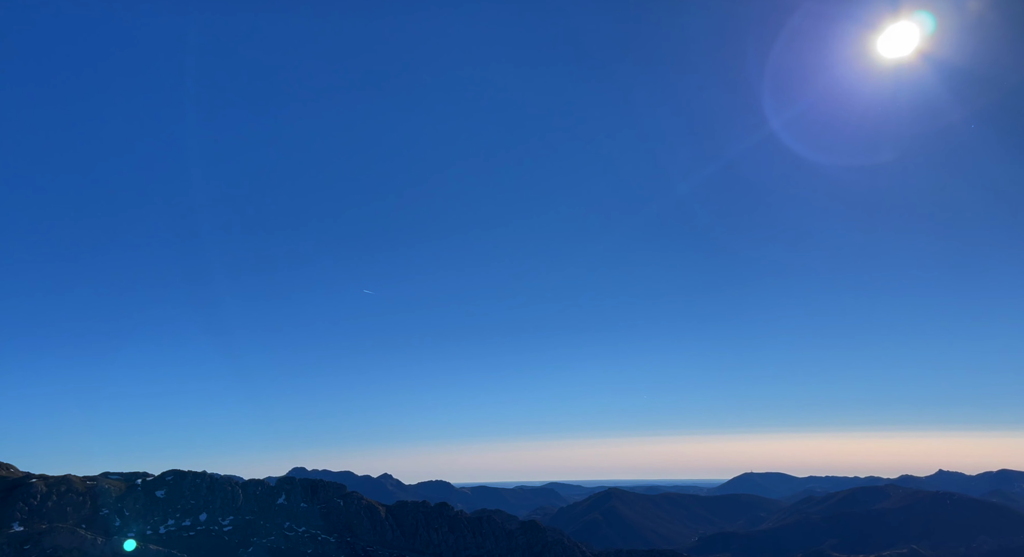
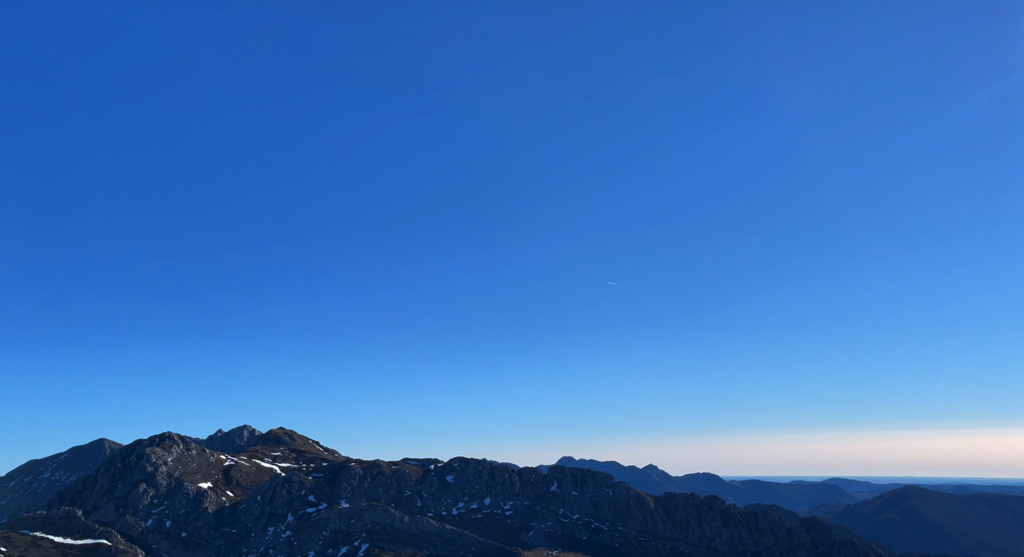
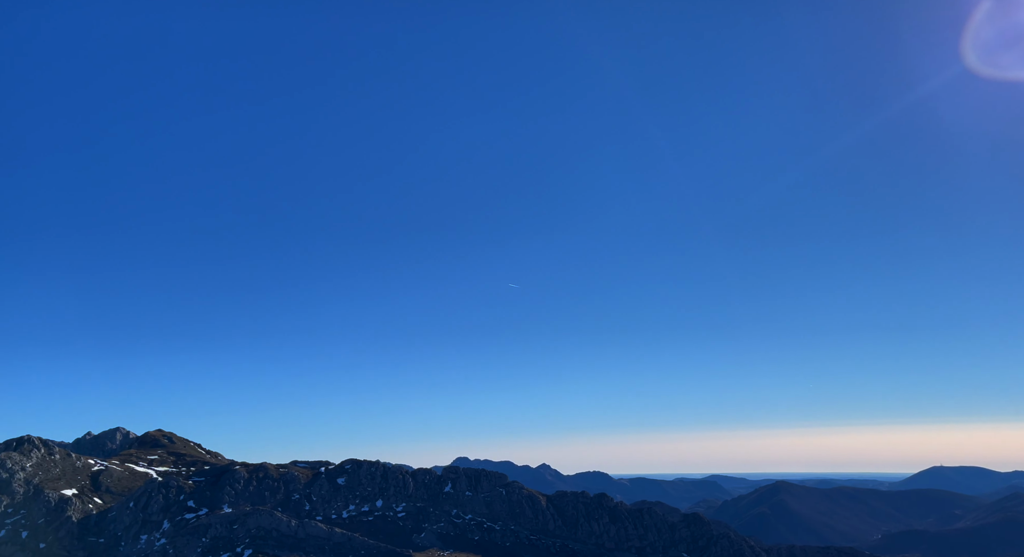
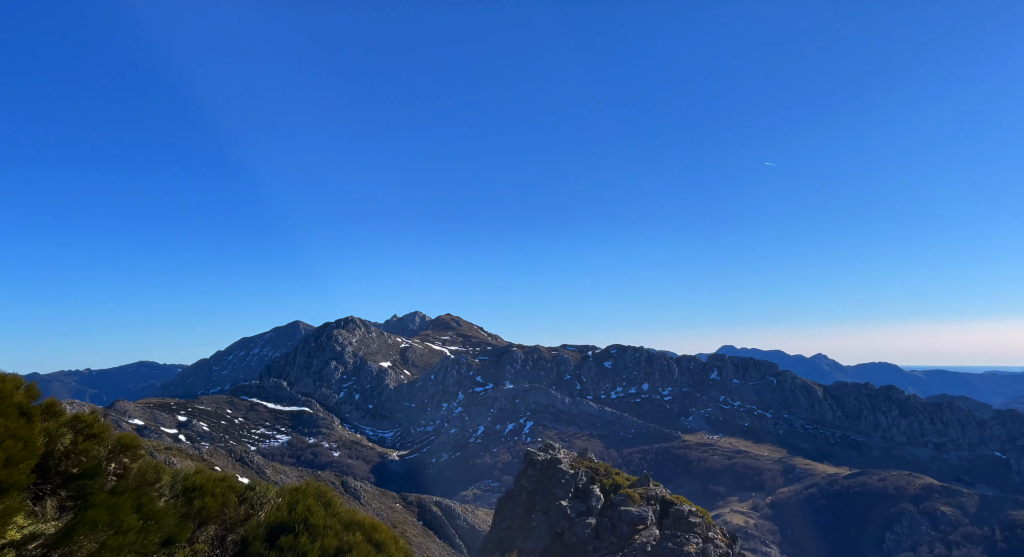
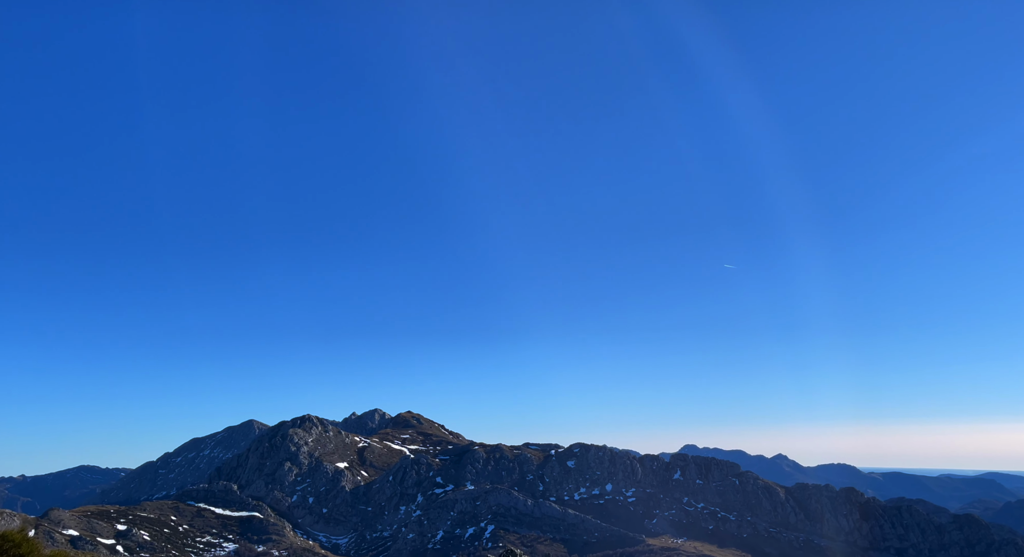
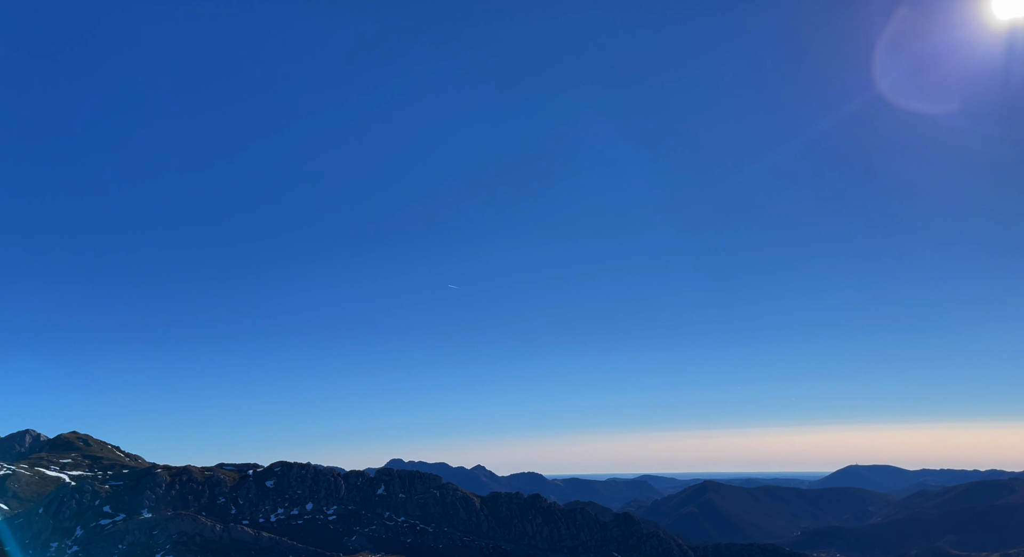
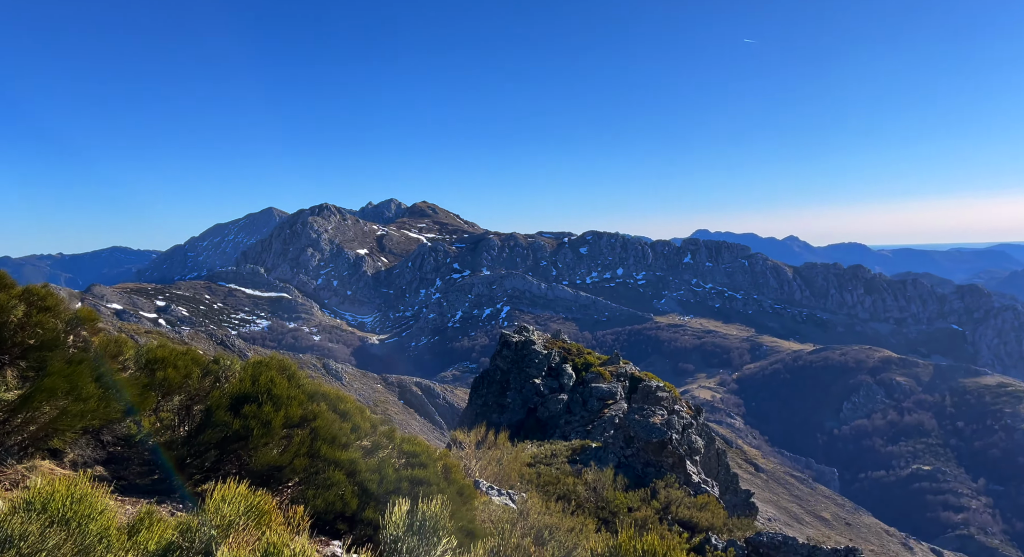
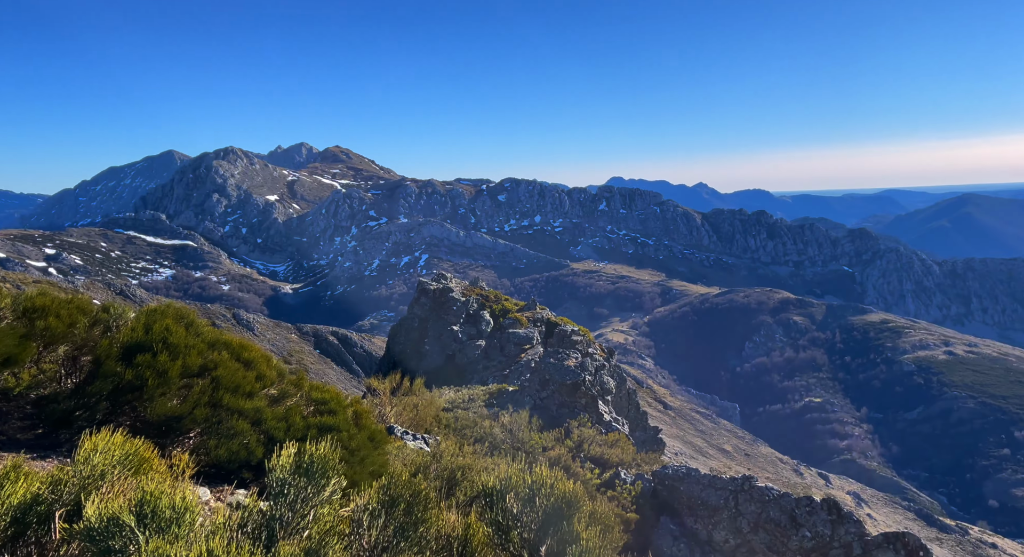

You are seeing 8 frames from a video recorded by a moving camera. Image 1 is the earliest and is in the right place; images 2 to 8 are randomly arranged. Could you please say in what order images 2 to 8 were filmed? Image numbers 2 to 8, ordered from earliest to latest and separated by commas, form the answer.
6, 3, 2, 5, 4, 7, 8
